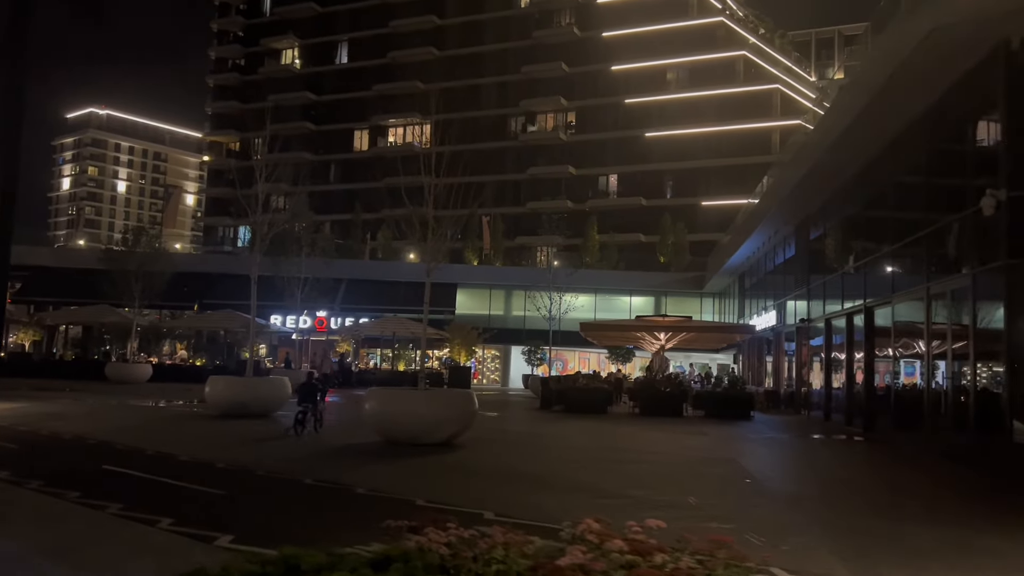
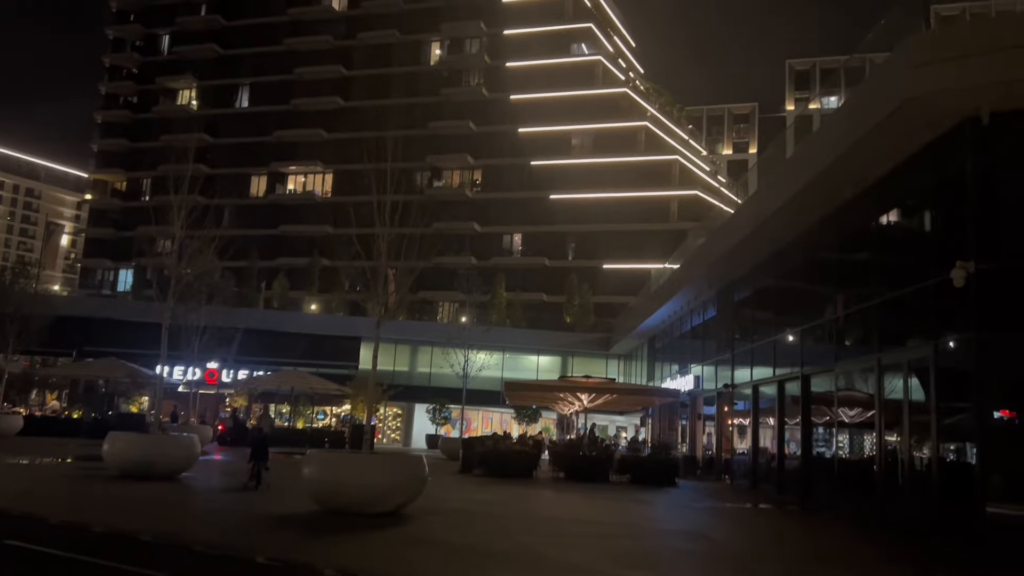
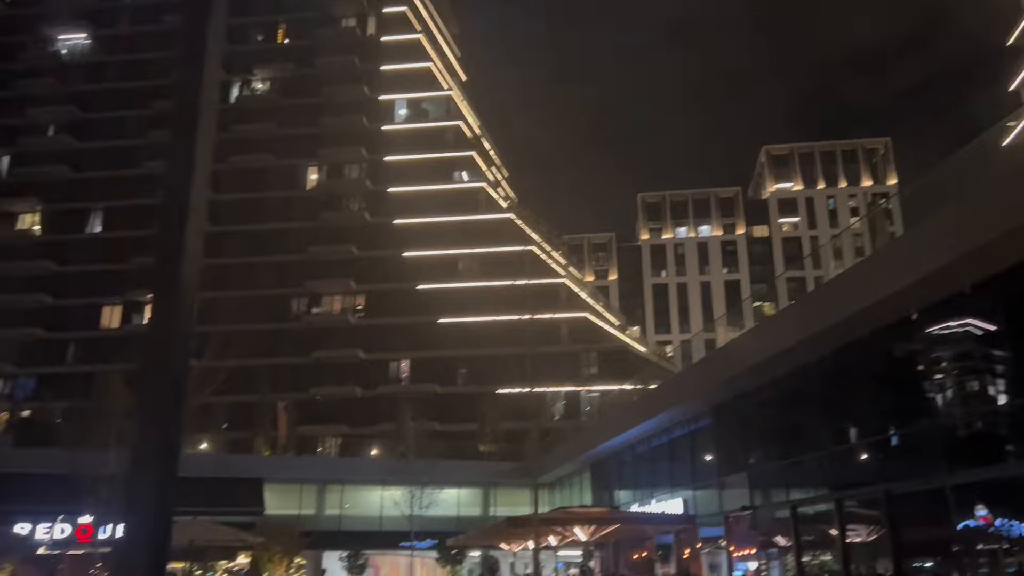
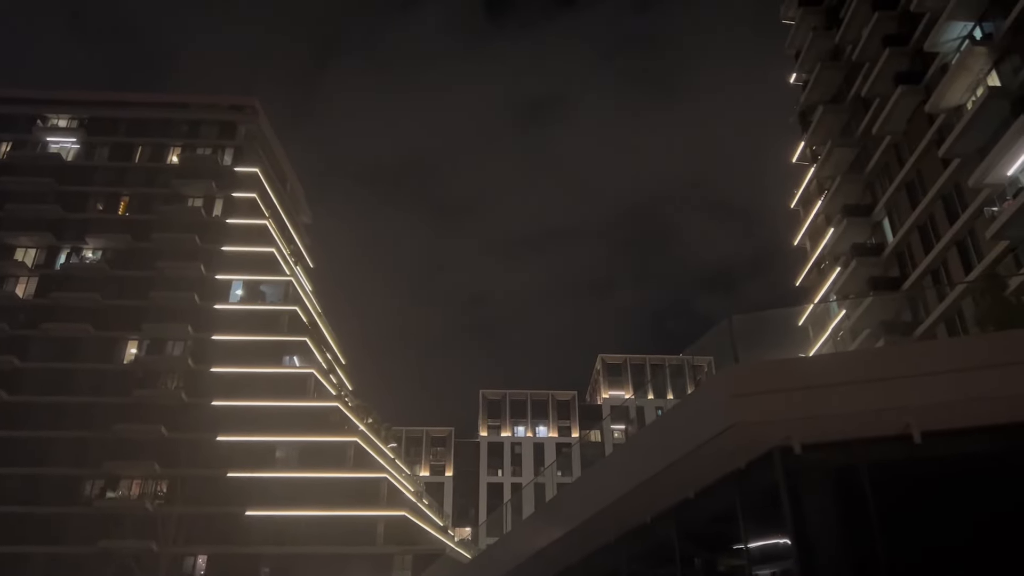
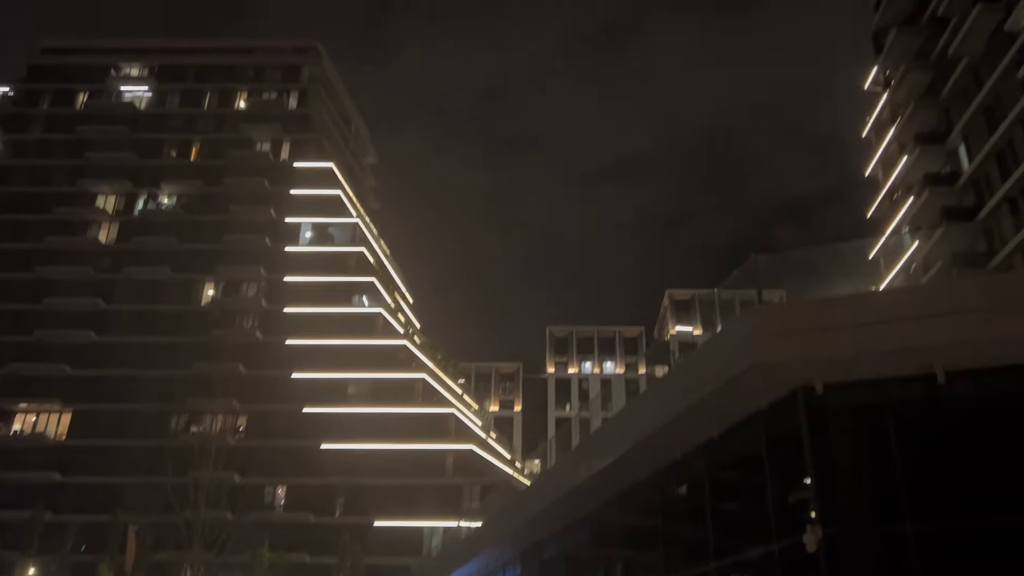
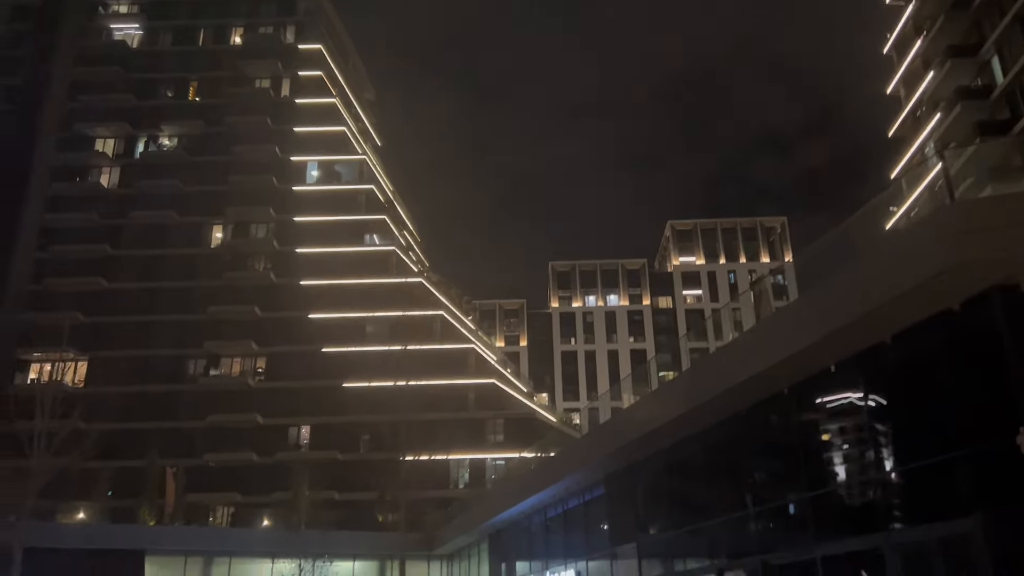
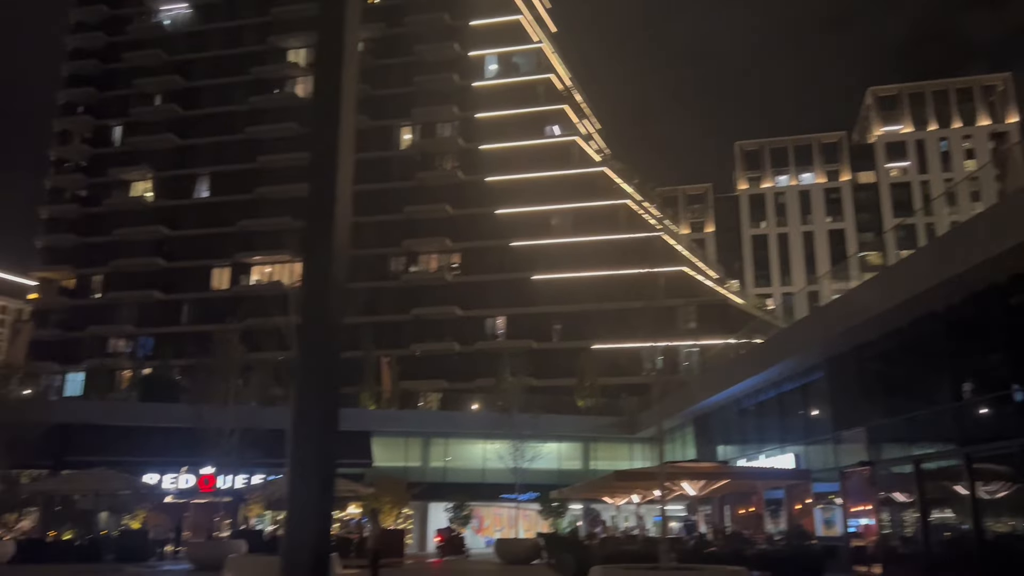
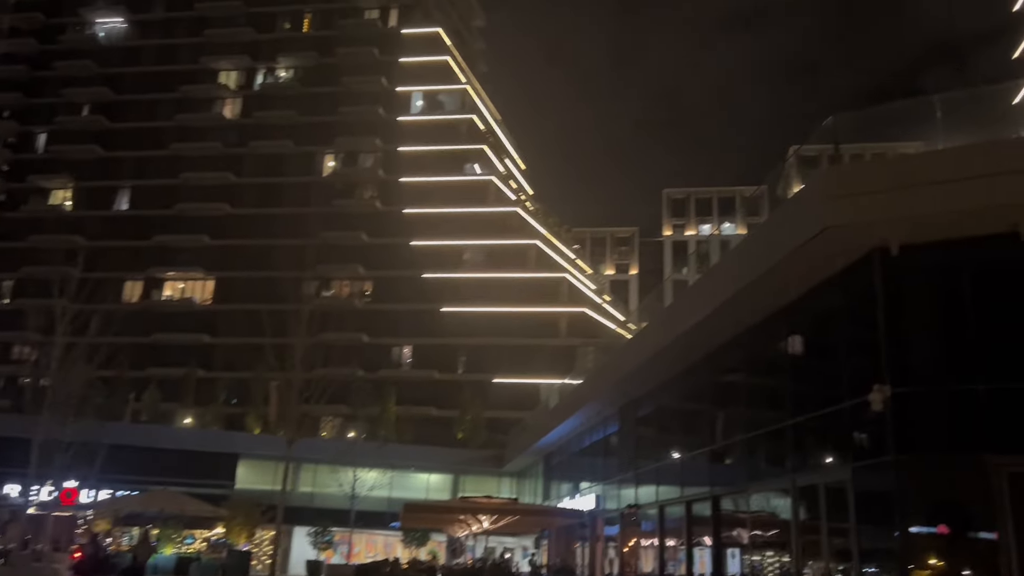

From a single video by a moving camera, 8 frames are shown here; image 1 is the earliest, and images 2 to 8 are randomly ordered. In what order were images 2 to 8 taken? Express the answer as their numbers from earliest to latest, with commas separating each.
2, 8, 5, 4, 6, 3, 7
